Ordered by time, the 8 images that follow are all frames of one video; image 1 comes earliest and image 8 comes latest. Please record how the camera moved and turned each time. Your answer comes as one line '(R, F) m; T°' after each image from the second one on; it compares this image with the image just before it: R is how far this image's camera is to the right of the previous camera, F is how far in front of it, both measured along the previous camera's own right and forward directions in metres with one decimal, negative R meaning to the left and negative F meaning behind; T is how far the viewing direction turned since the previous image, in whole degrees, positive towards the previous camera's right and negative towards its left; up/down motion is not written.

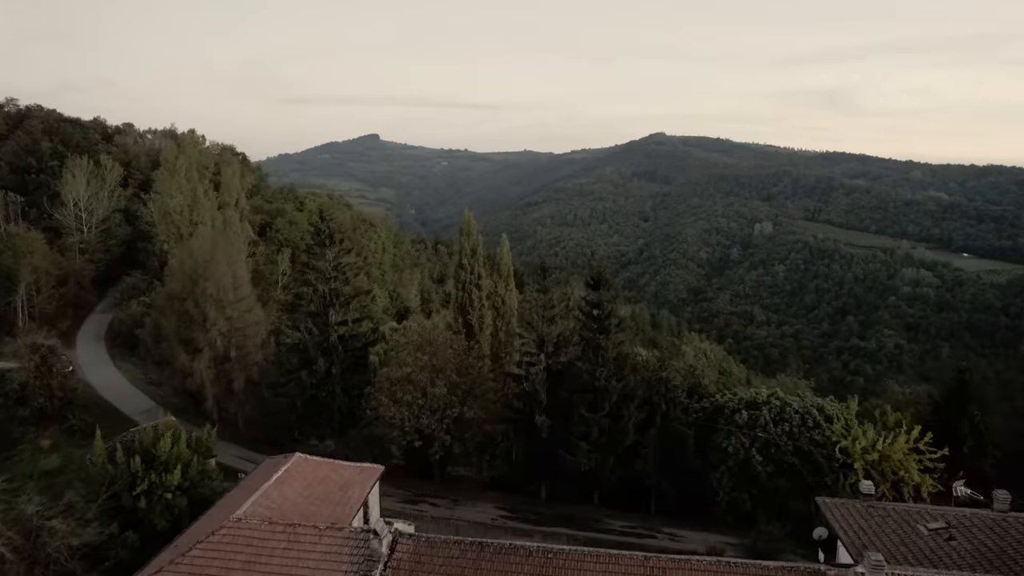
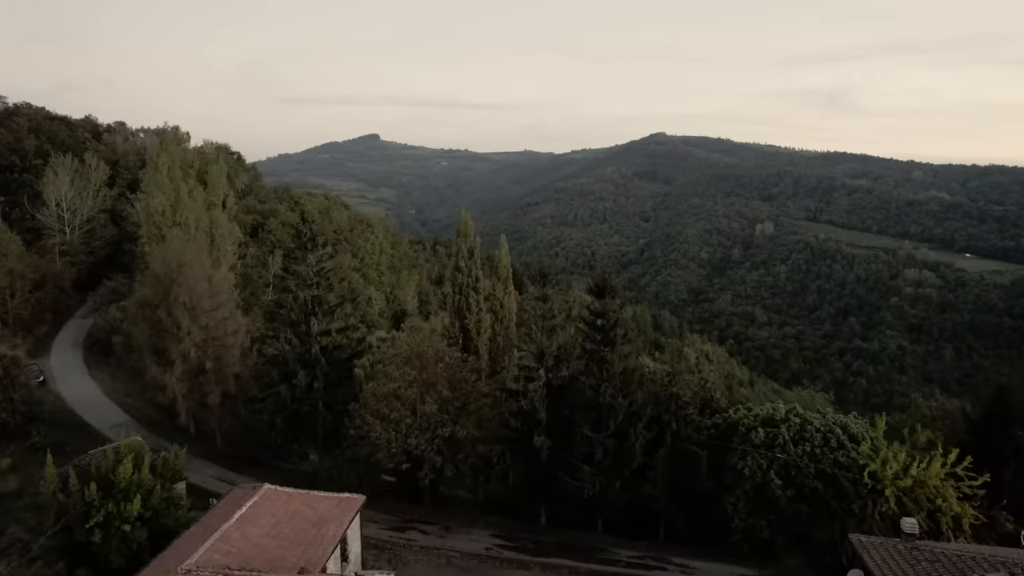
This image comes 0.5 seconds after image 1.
(0.0, +0.6) m; 0°
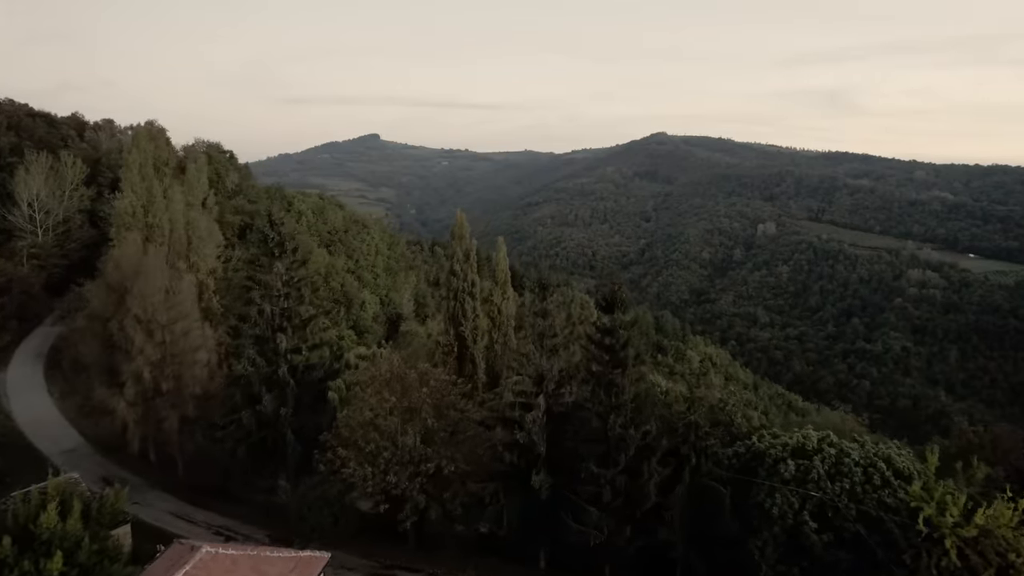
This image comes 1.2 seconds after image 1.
(+0.1, +0.9) m; 0°
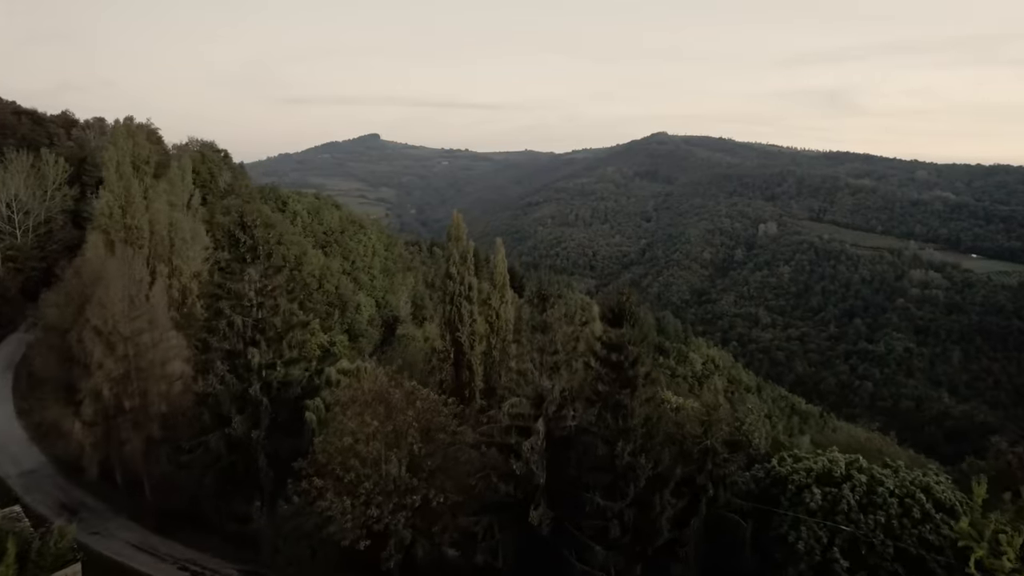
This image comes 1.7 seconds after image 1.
(0.0, +0.6) m; 0°
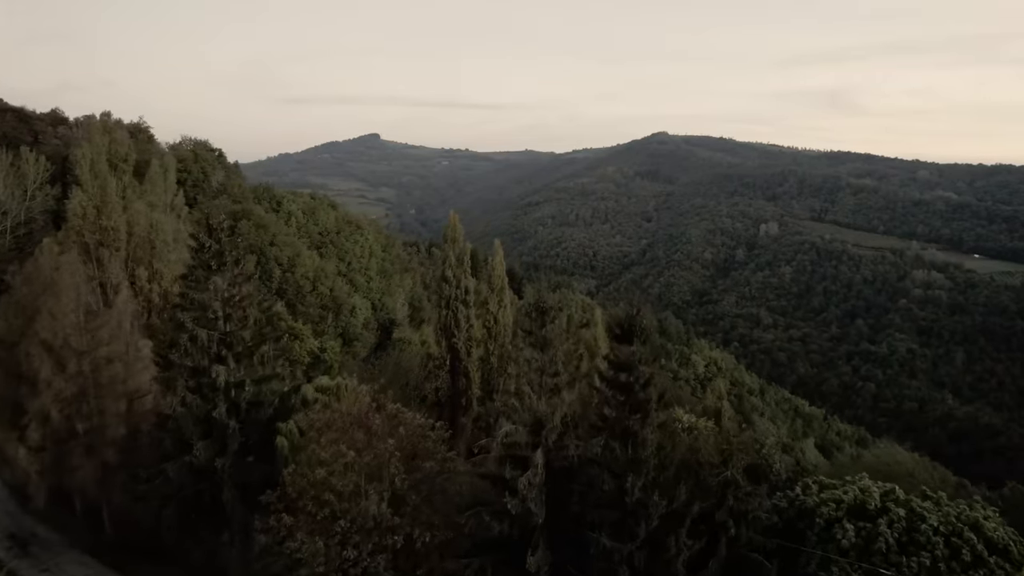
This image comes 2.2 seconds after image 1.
(0.0, +0.6) m; 0°
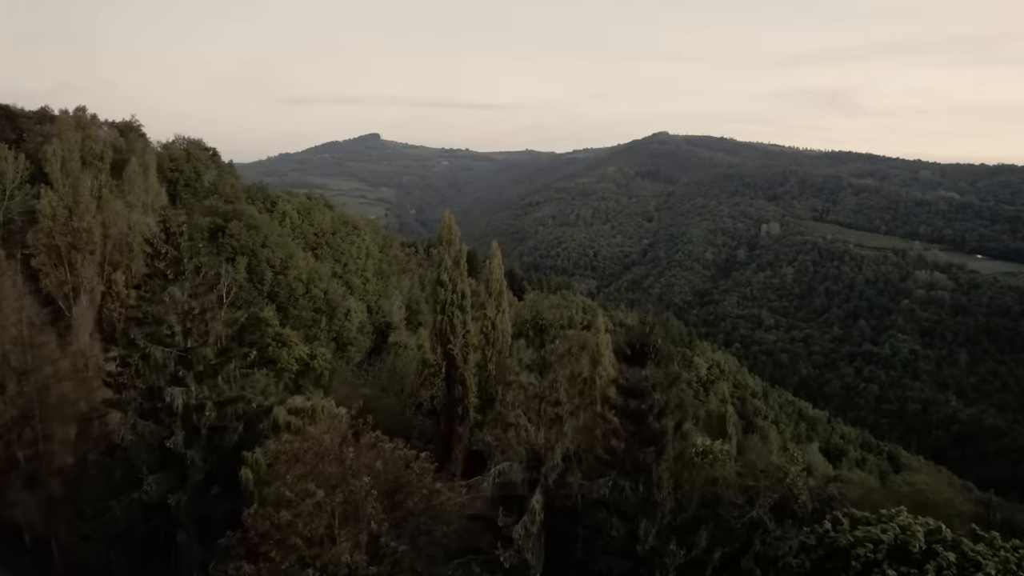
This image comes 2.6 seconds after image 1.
(0.0, +0.6) m; 0°
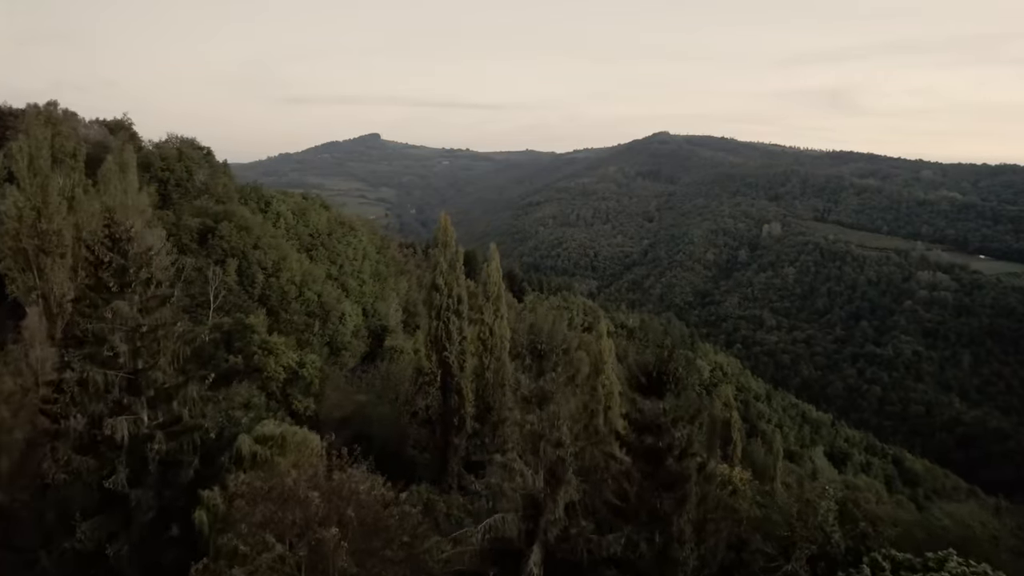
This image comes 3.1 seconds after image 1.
(0.0, +0.6) m; 0°
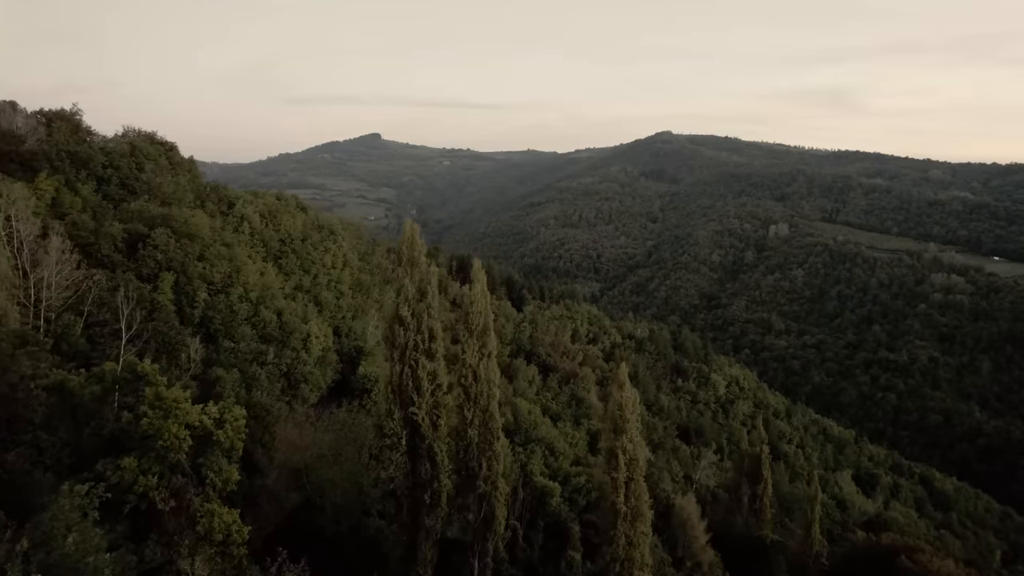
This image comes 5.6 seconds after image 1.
(+0.2, +3.3) m; 0°
